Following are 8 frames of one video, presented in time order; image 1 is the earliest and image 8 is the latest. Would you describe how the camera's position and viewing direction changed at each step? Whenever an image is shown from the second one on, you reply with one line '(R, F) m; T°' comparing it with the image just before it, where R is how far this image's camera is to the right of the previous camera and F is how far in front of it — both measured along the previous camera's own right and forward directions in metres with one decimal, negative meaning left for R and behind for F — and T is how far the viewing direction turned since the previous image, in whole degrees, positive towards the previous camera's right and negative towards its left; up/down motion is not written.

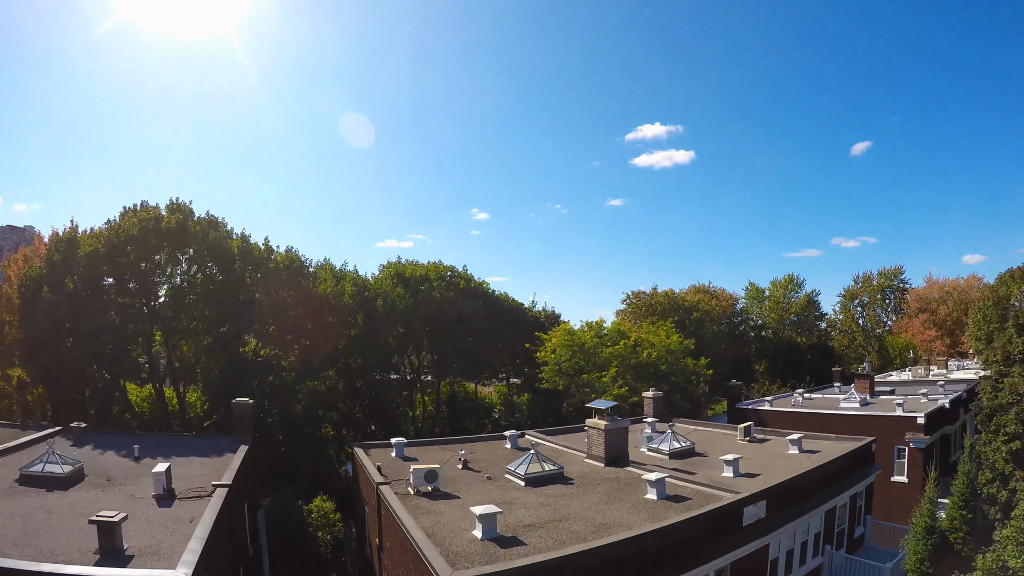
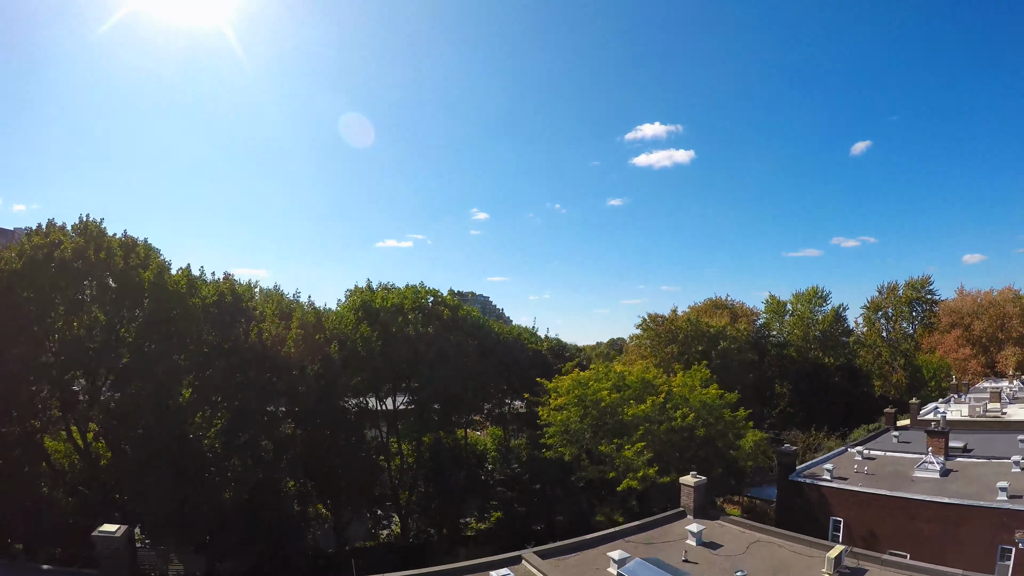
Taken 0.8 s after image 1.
(+0.2, +4.2) m; 0°
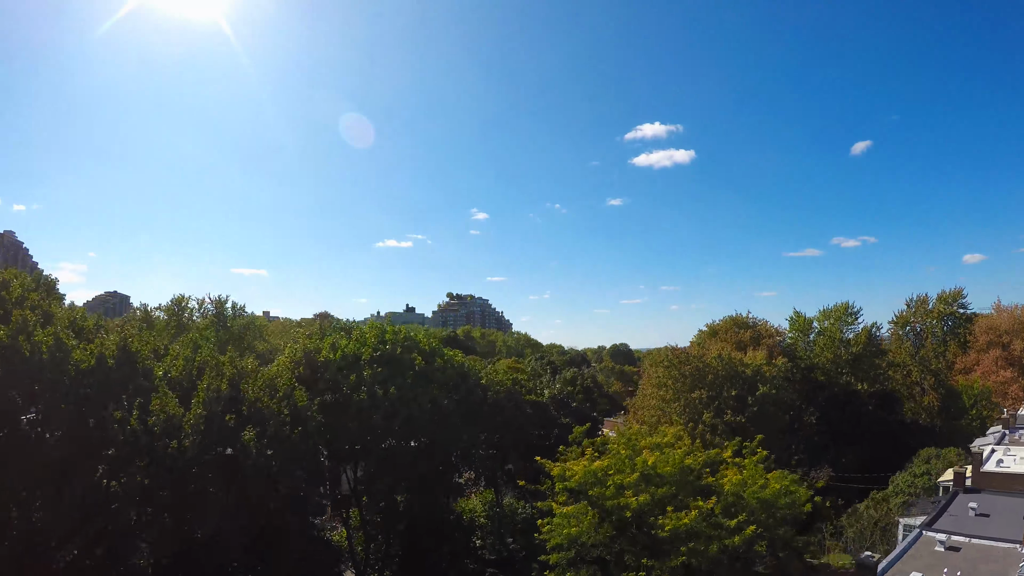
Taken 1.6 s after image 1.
(+0.2, +4.2) m; 0°
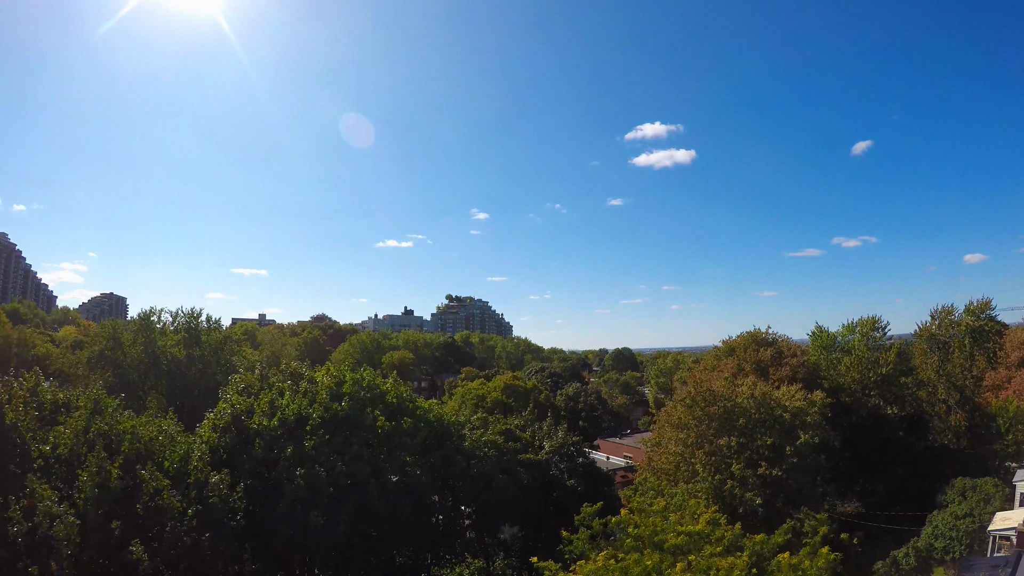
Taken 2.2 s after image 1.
(+0.2, +3.1) m; 0°
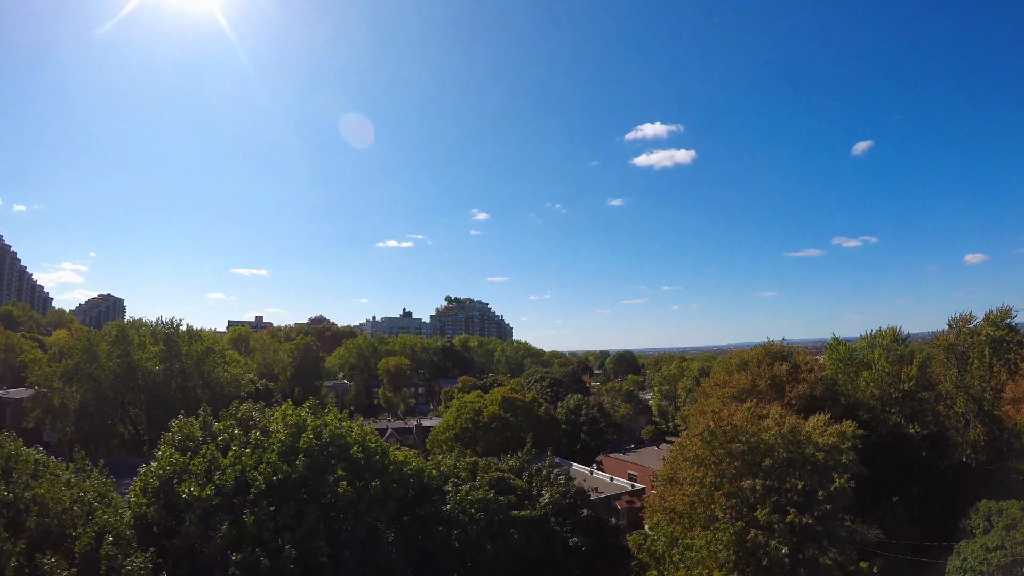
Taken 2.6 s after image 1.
(+0.2, +2.1) m; 0°
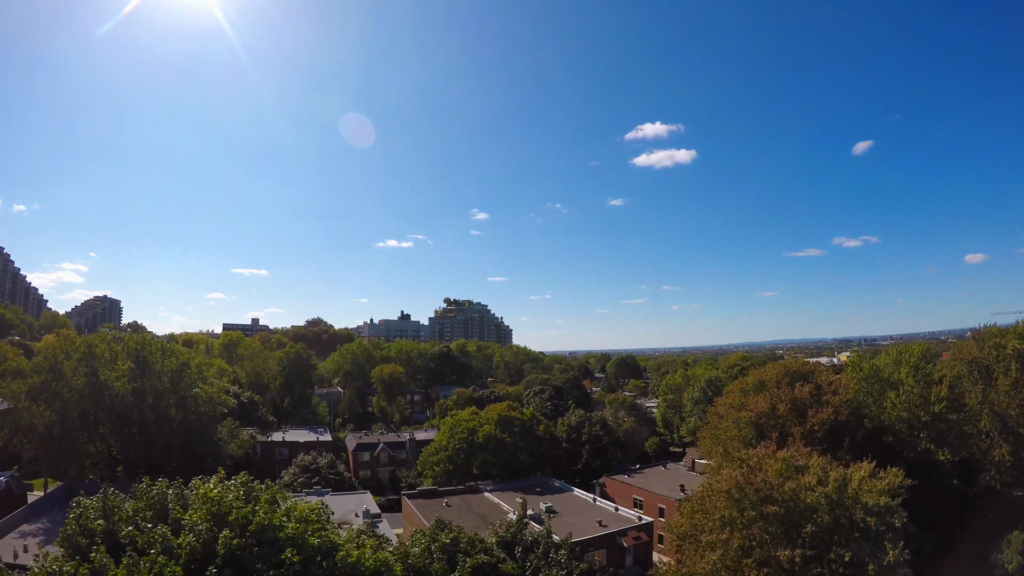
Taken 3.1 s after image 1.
(+0.2, +2.5) m; 0°
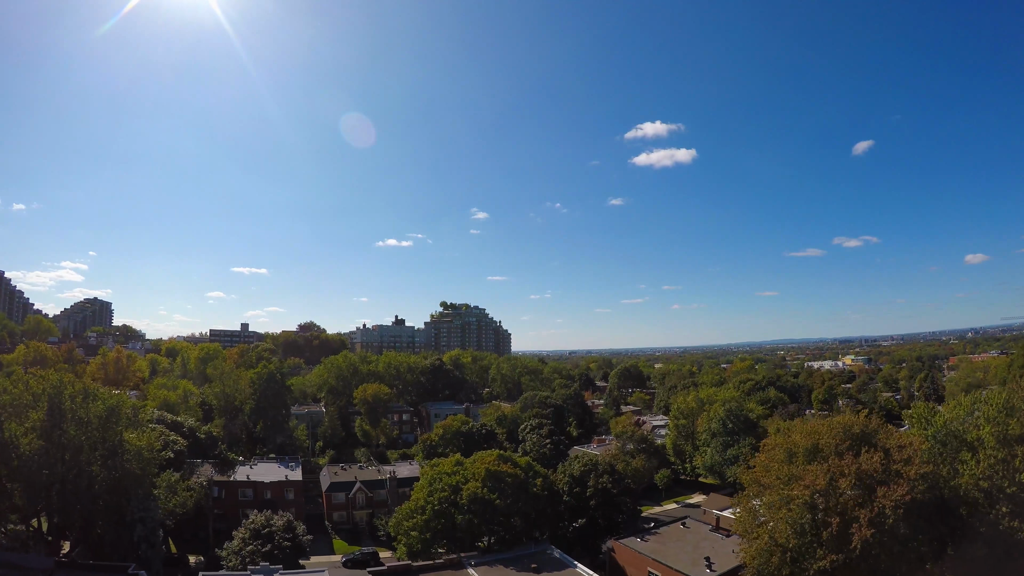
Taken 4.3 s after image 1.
(+0.5, +6.0) m; 0°
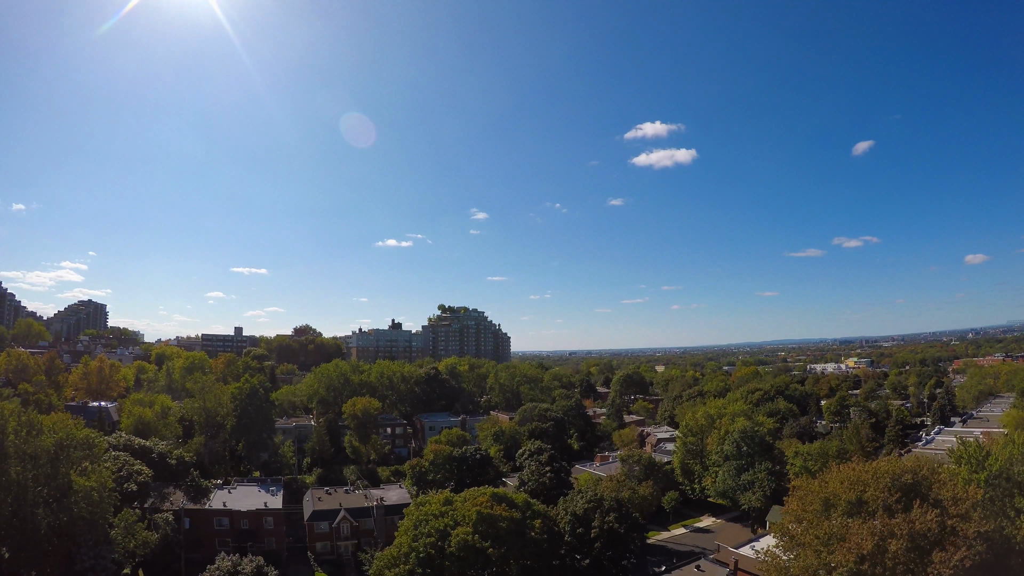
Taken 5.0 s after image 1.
(+0.2, +3.4) m; 0°
